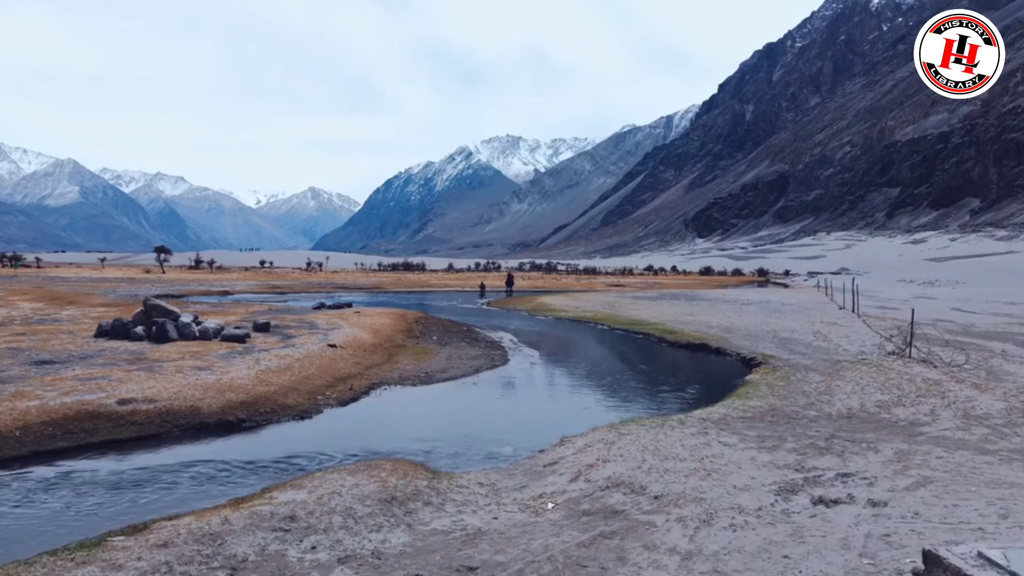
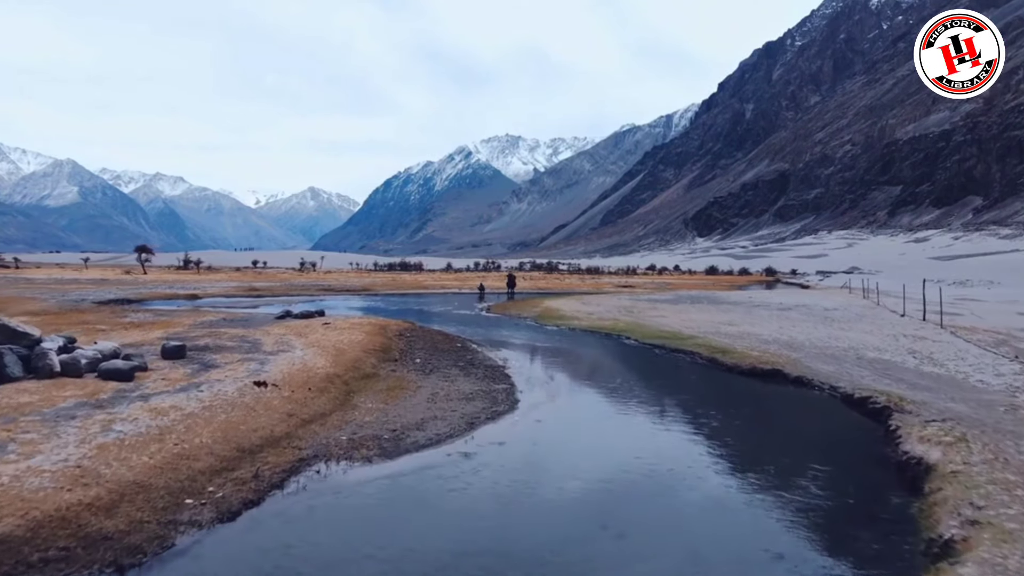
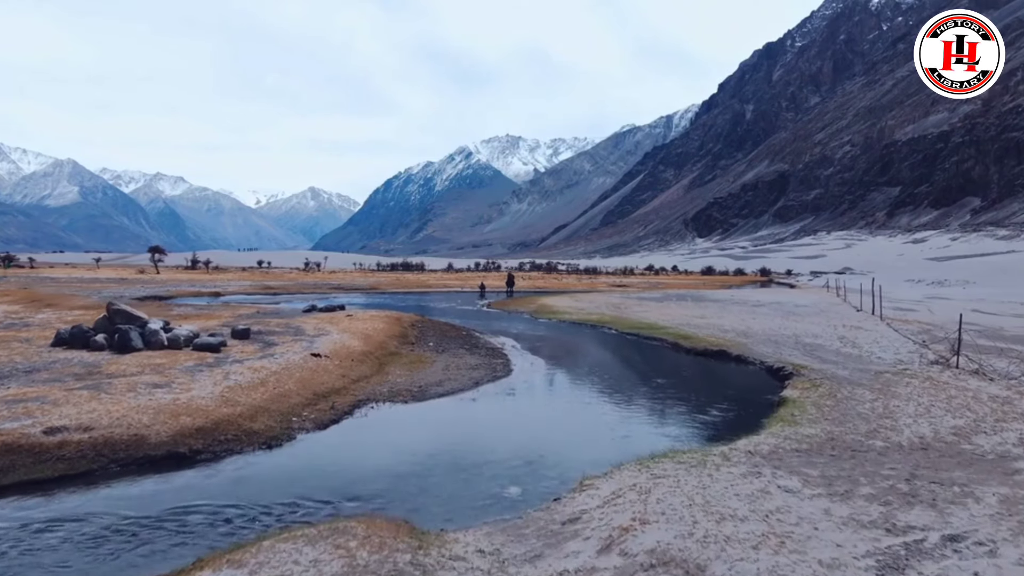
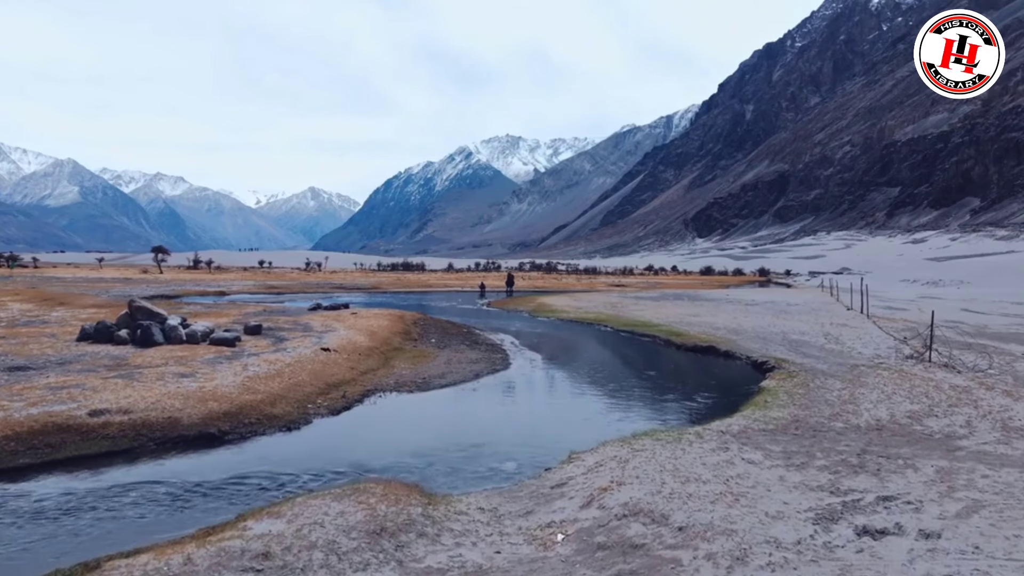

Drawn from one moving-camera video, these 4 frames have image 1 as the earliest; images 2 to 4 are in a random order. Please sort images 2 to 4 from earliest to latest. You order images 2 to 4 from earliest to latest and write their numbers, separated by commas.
4, 3, 2
